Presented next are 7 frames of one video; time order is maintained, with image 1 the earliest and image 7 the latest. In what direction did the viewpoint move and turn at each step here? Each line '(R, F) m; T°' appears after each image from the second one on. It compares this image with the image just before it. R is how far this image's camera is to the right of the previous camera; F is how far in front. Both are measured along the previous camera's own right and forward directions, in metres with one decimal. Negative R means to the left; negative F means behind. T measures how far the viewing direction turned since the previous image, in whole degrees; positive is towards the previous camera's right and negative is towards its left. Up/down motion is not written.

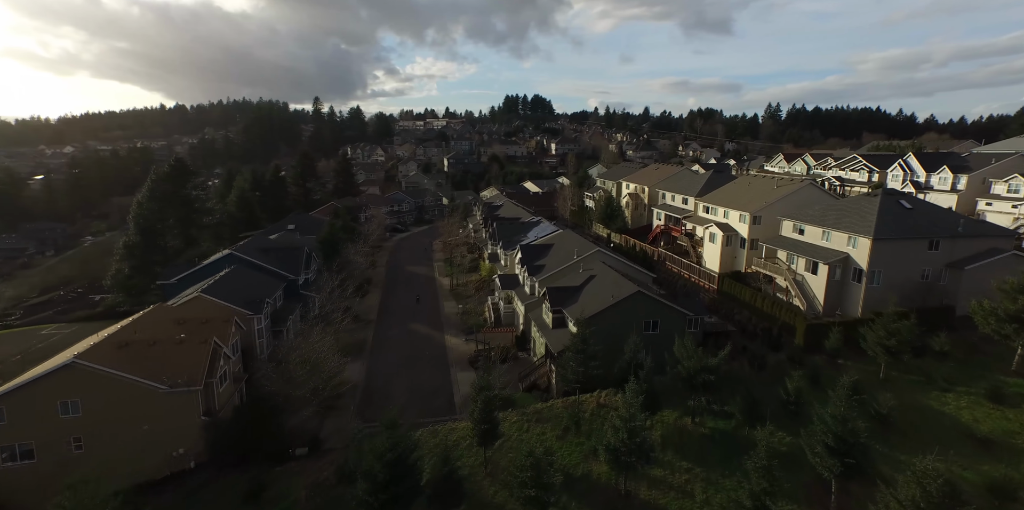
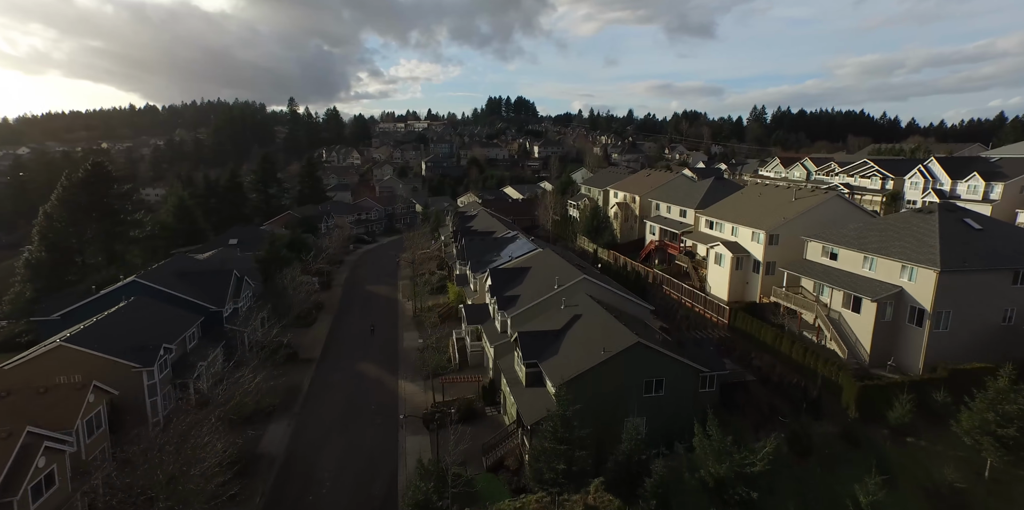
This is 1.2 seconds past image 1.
(+0.8, +4.5) m; +2°
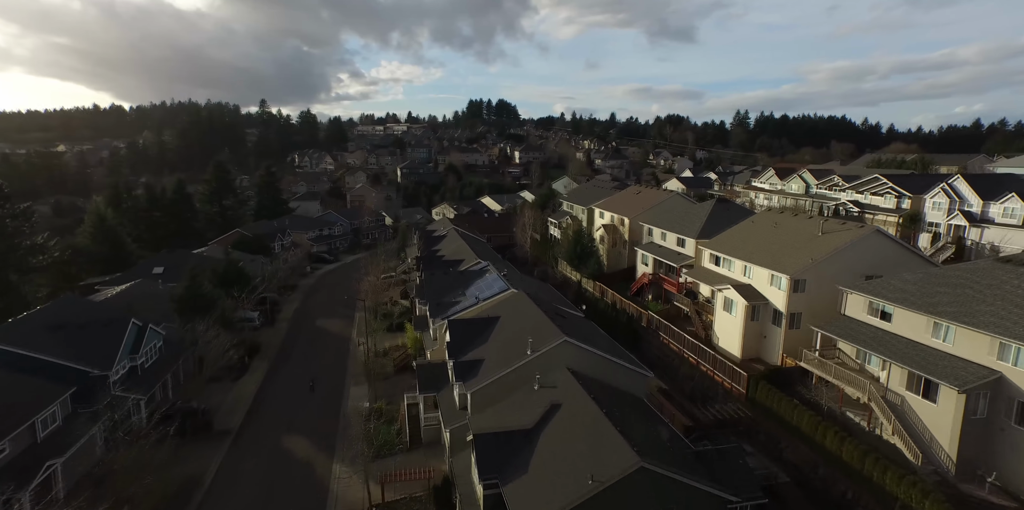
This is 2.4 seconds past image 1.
(+0.7, +4.3) m; +2°
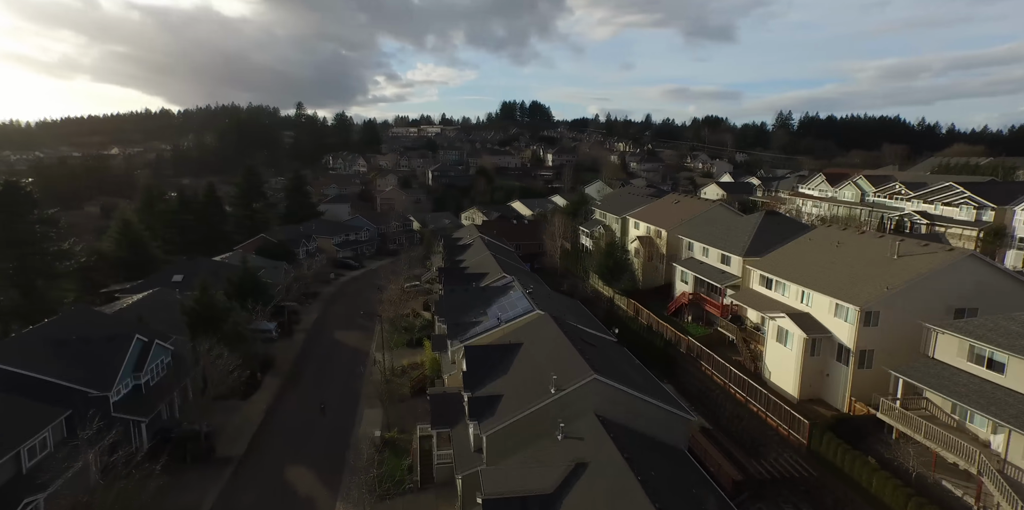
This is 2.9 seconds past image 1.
(+0.2, +1.8) m; -4°
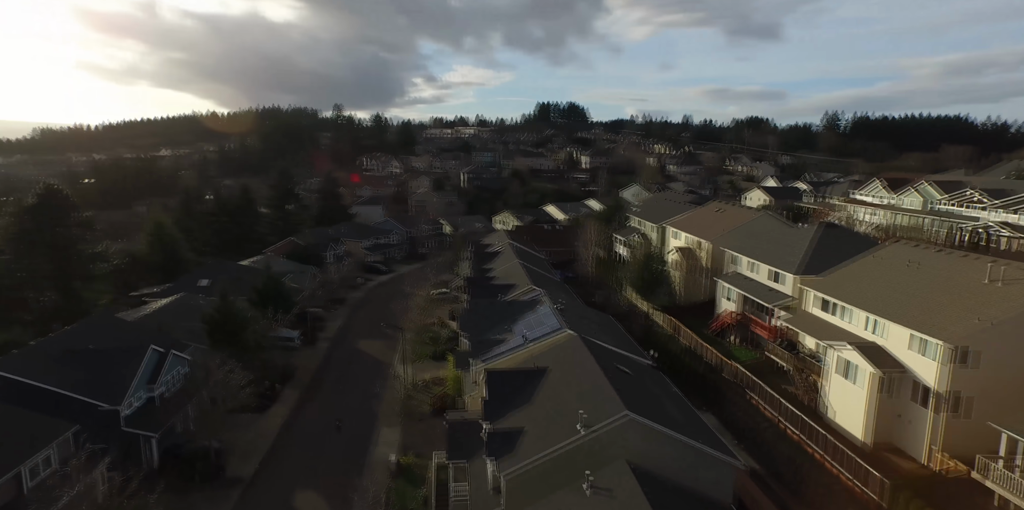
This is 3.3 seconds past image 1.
(+0.2, +1.4) m; -4°
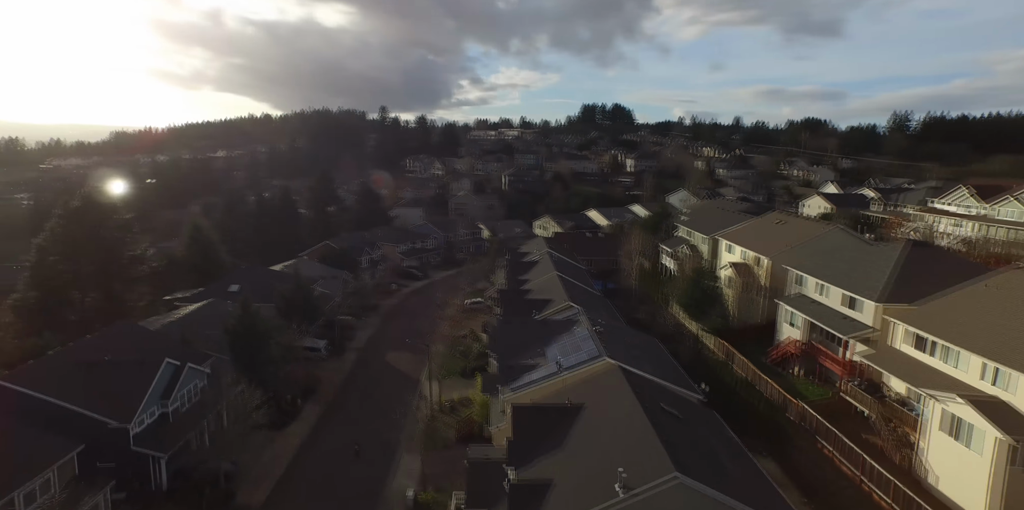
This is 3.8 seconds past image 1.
(+0.2, +1.7) m; -5°
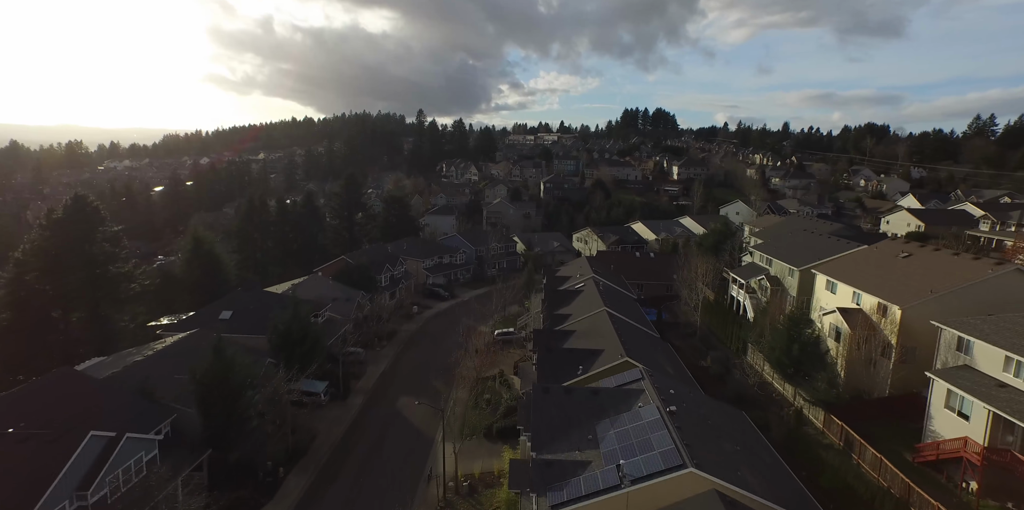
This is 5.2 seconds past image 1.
(-0.2, +4.8) m; -4°
